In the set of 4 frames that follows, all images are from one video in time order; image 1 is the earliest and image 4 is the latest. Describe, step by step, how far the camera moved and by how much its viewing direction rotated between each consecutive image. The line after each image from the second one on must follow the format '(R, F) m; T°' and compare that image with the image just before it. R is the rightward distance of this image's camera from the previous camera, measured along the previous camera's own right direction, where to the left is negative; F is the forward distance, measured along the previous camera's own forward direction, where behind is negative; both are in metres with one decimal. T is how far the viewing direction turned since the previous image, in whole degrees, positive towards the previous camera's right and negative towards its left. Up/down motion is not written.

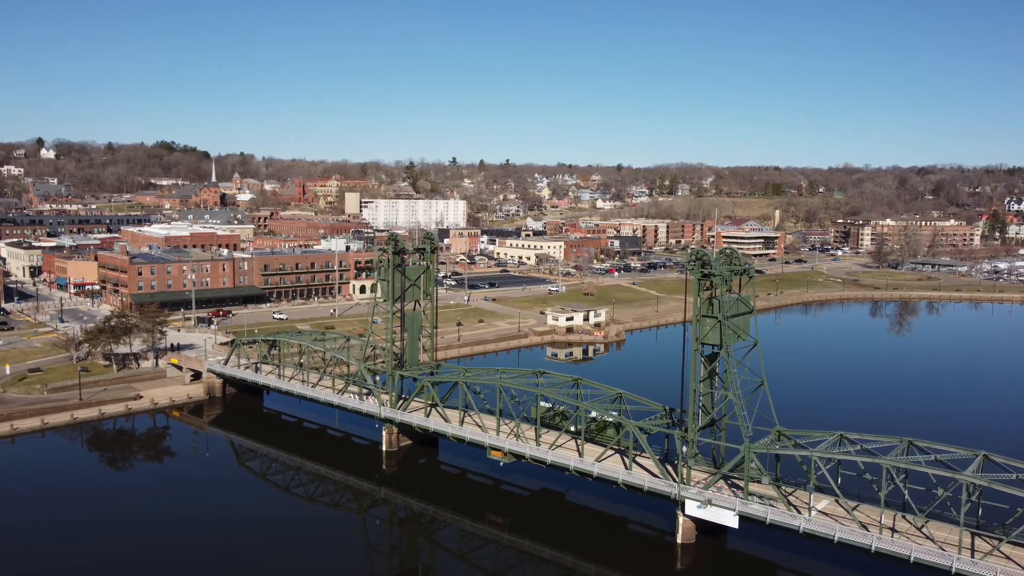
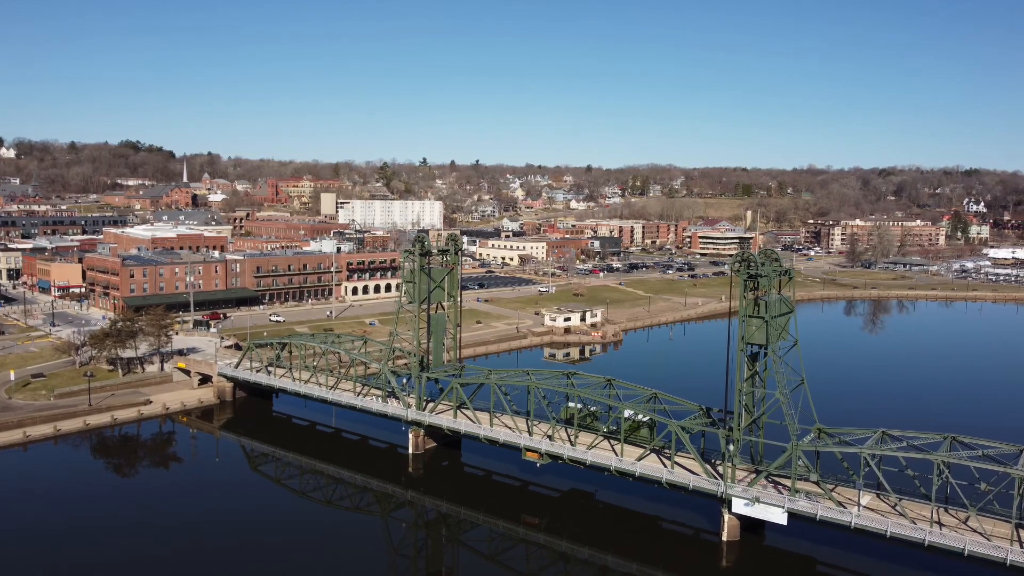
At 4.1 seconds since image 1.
(-2.0, 0.0) m; +2°
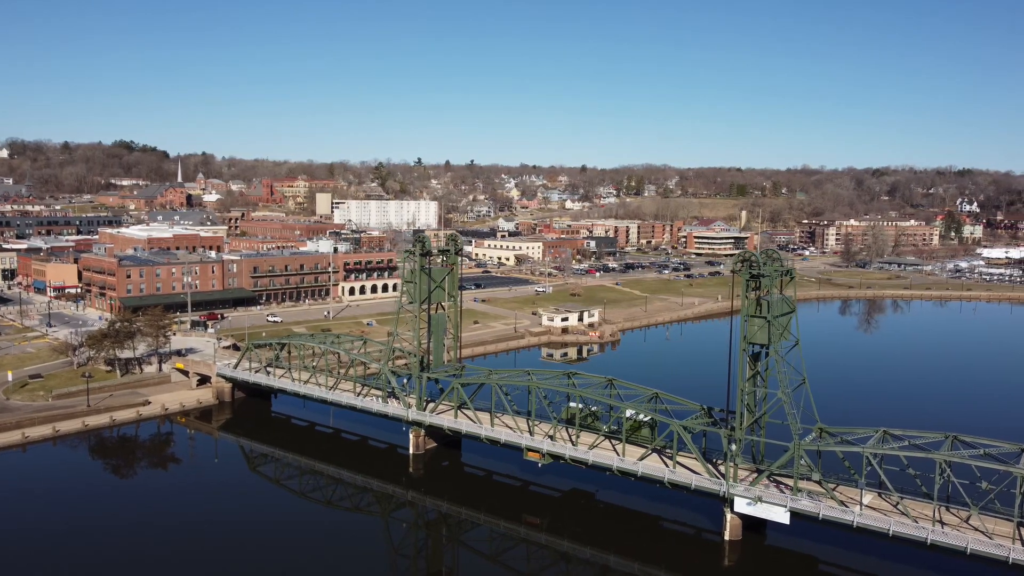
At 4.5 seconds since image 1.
(-0.2, 0.0) m; 0°
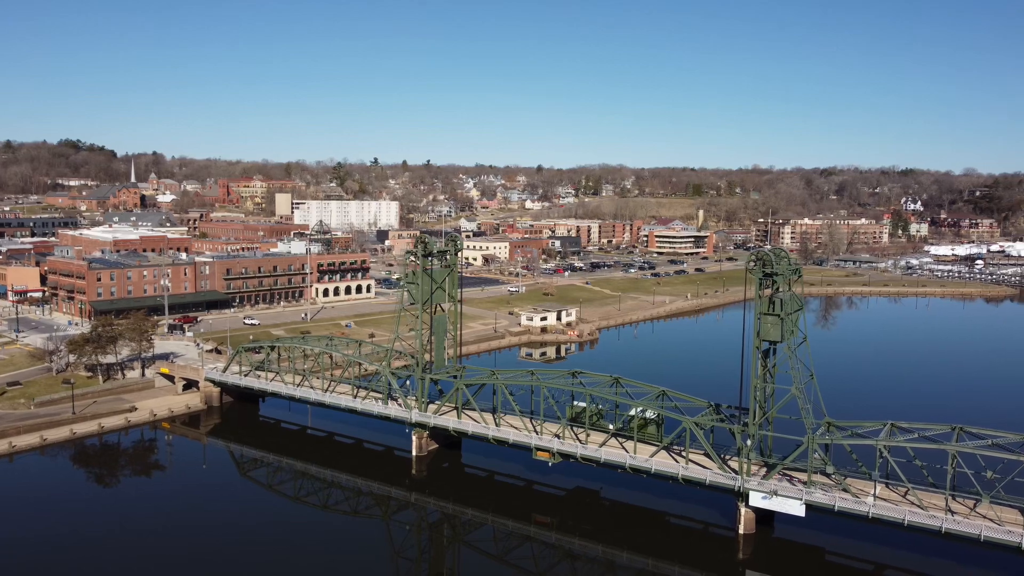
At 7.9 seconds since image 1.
(-1.6, 0.0) m; +3°
